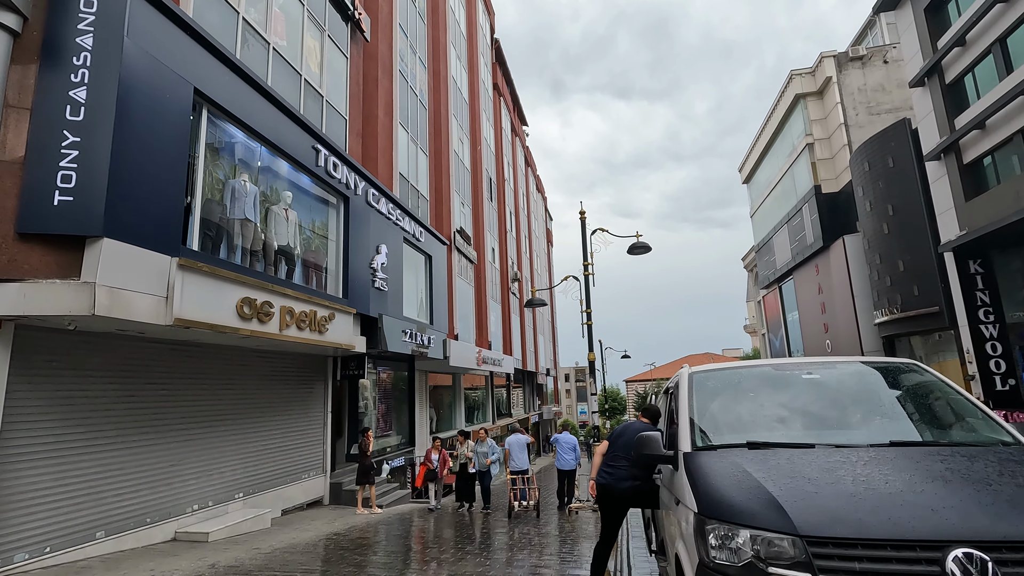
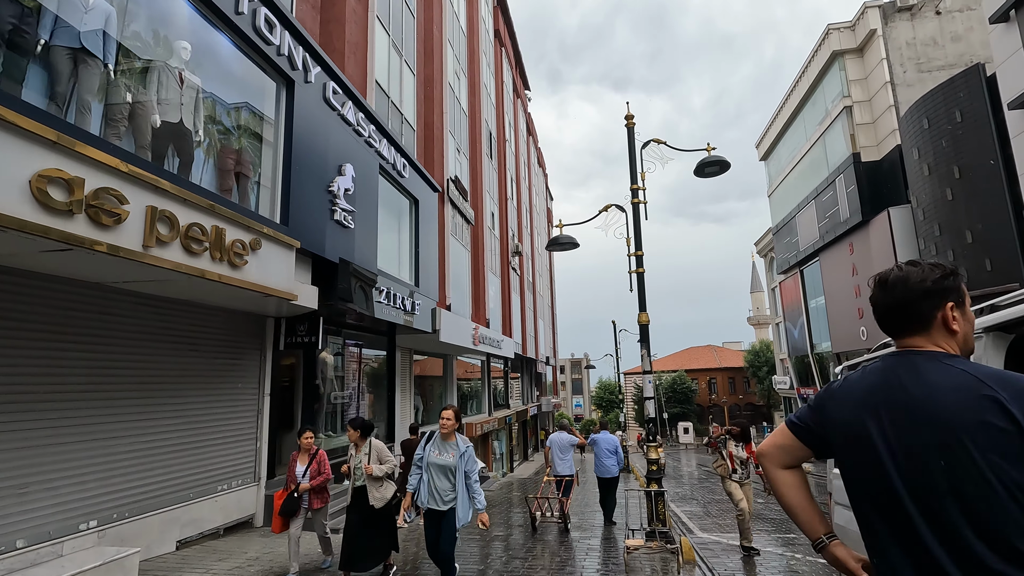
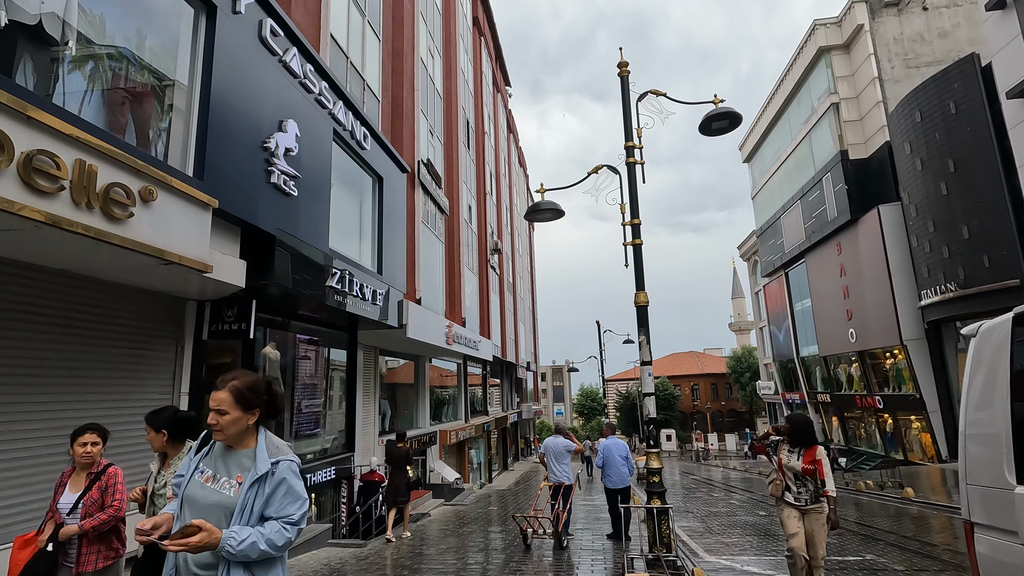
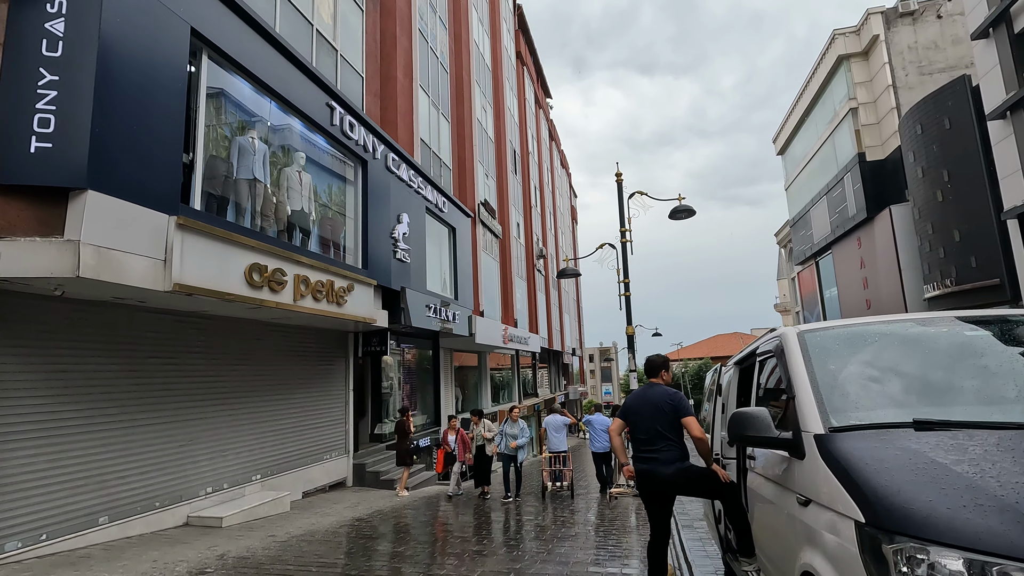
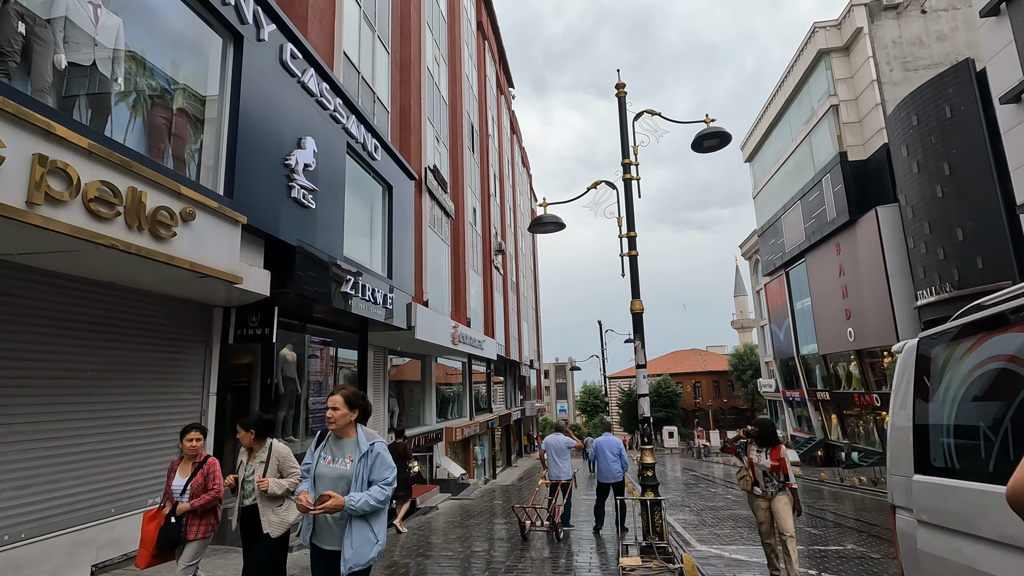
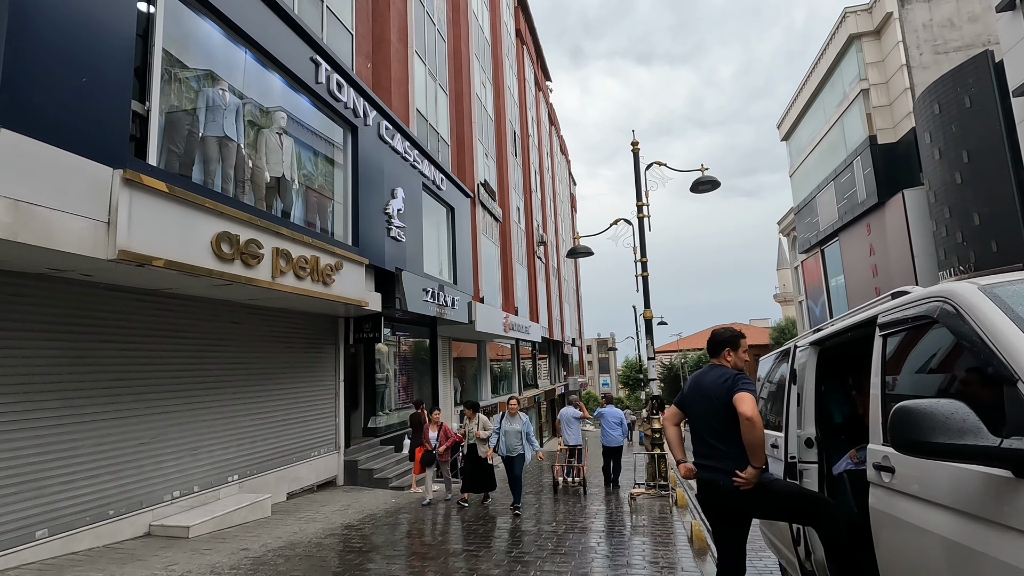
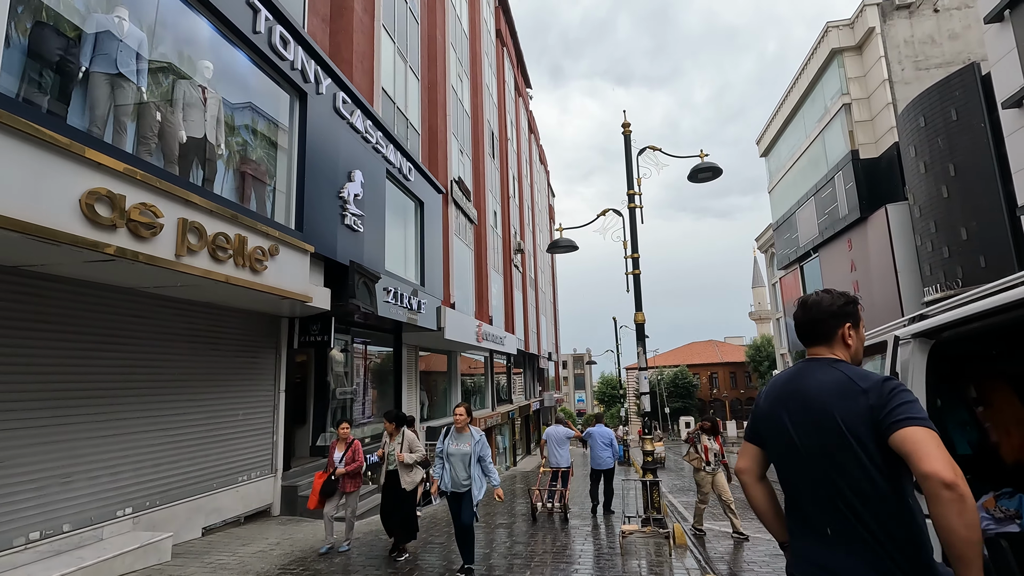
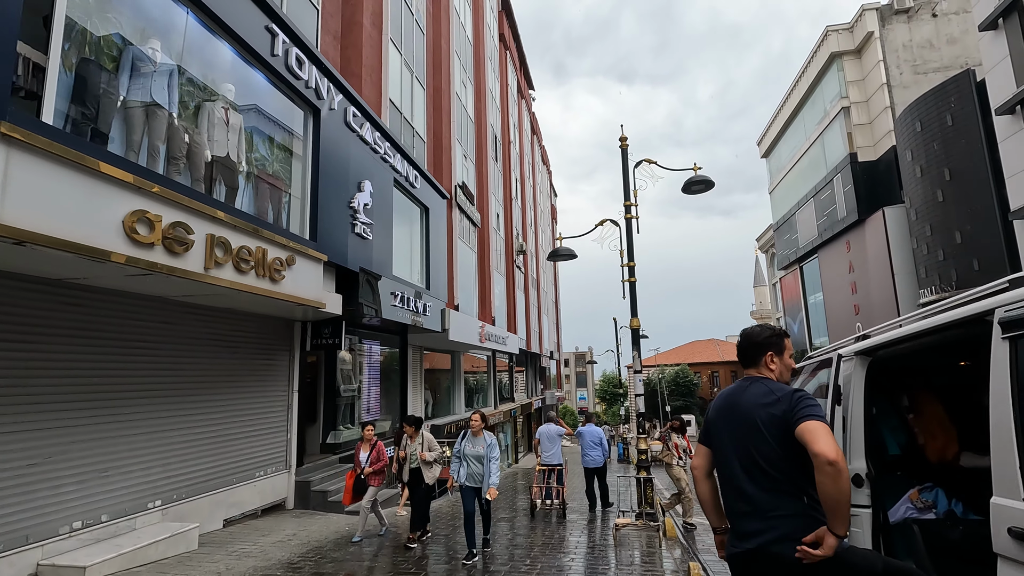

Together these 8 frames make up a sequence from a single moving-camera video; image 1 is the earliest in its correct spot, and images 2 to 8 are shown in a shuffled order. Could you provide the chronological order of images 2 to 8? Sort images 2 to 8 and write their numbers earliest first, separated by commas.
4, 6, 8, 7, 2, 5, 3
